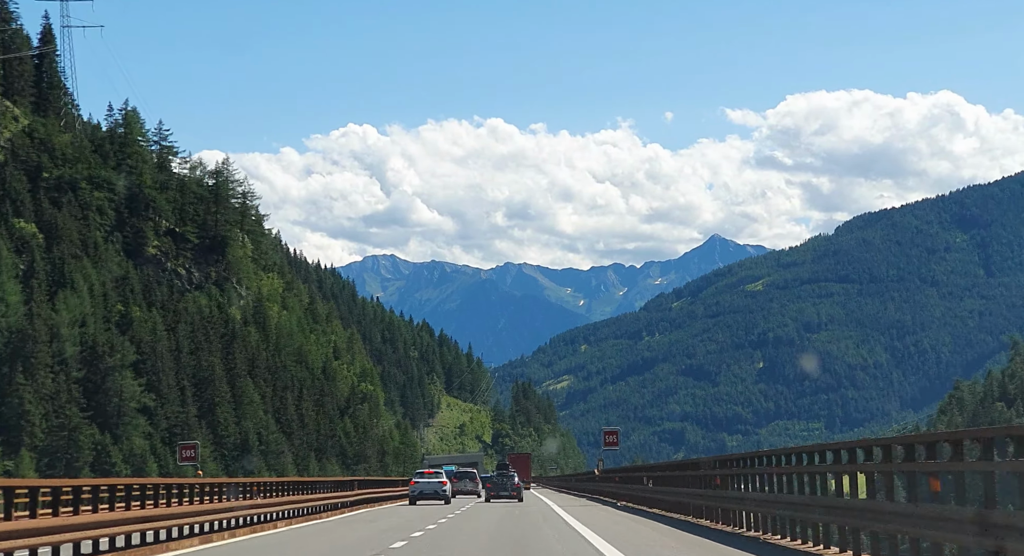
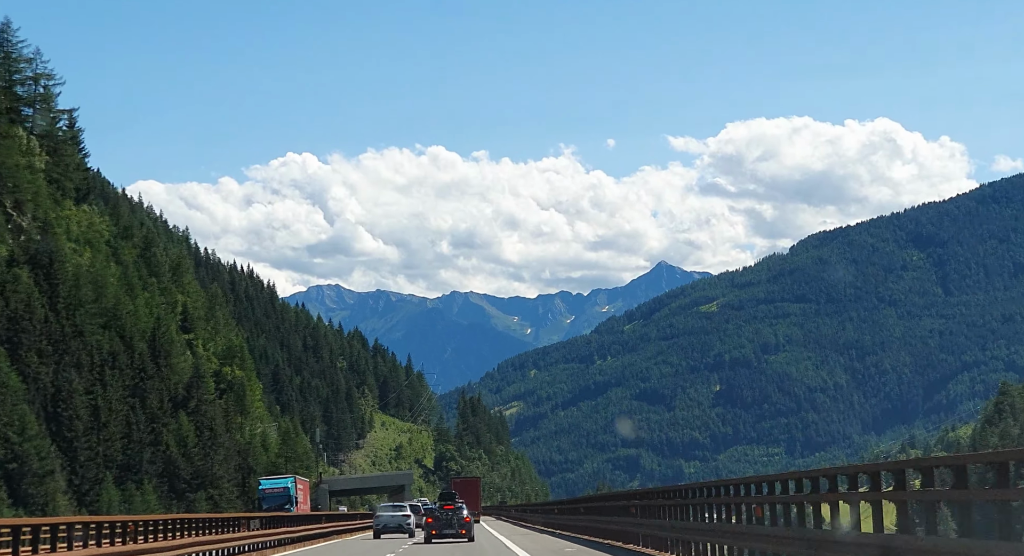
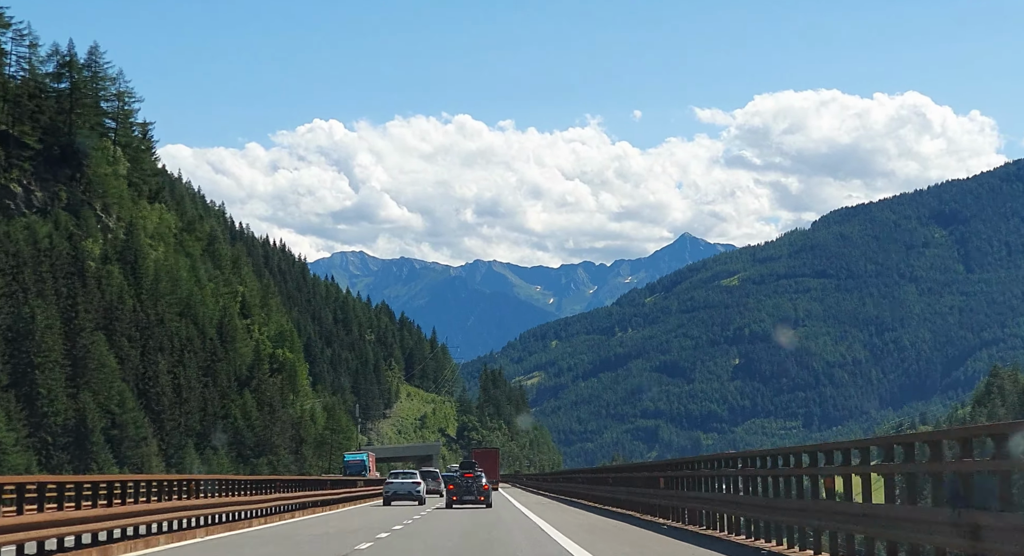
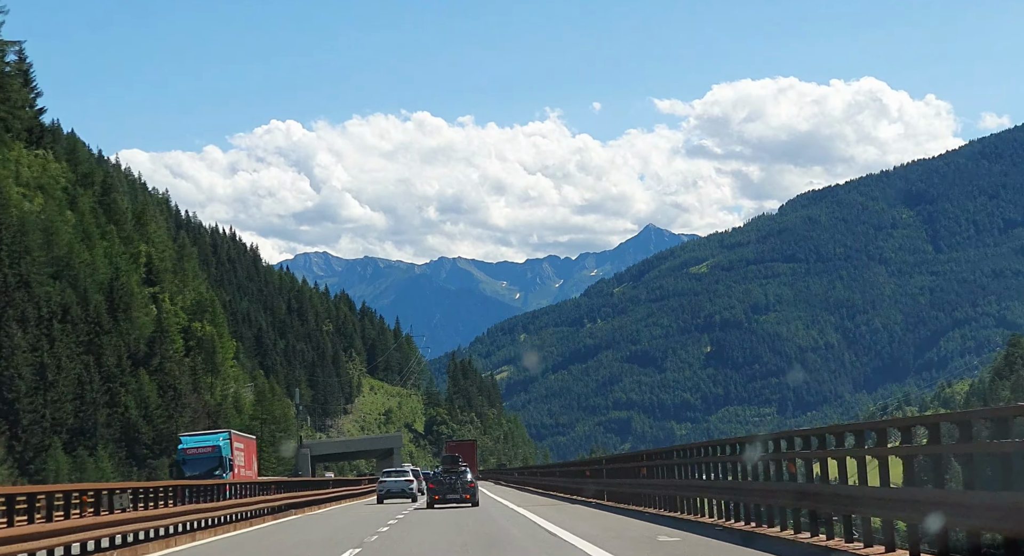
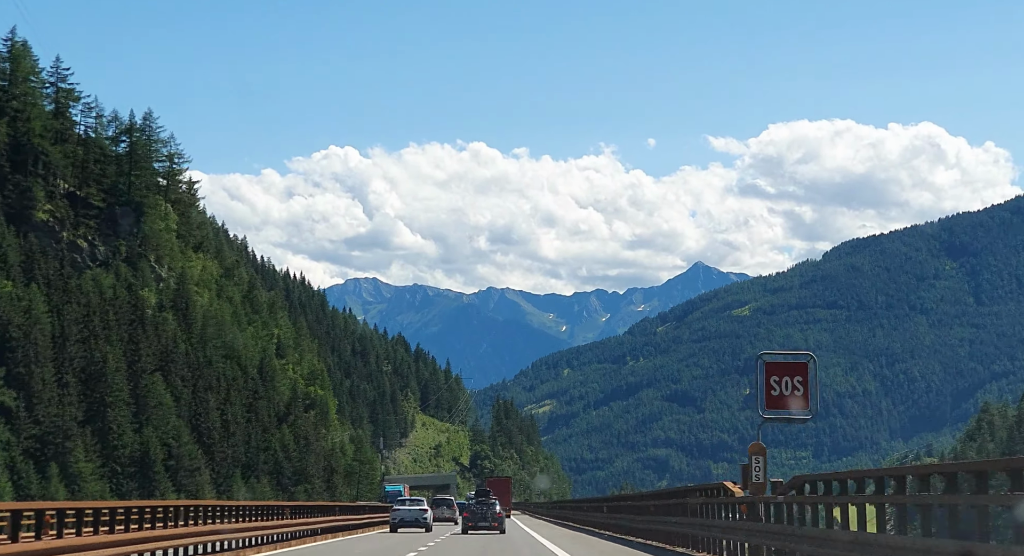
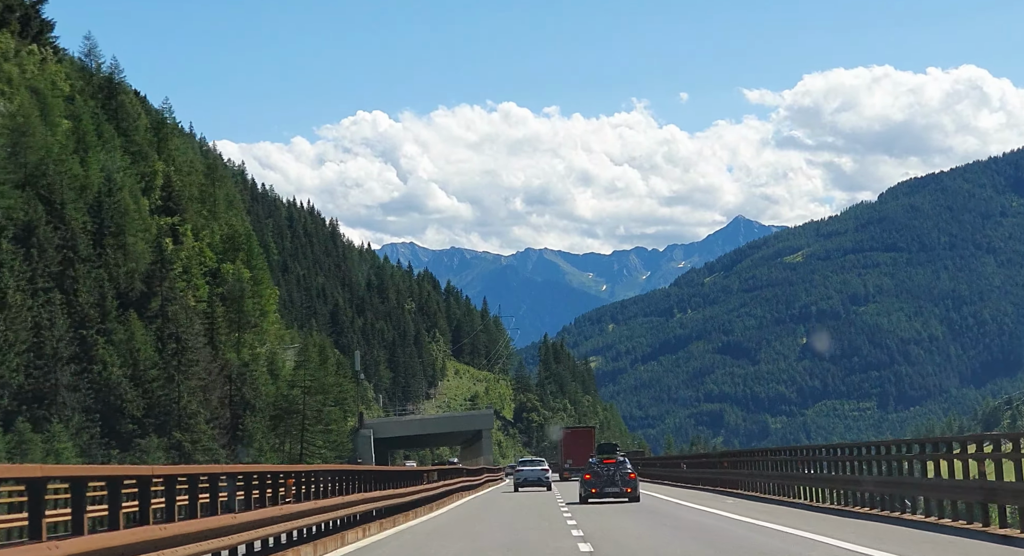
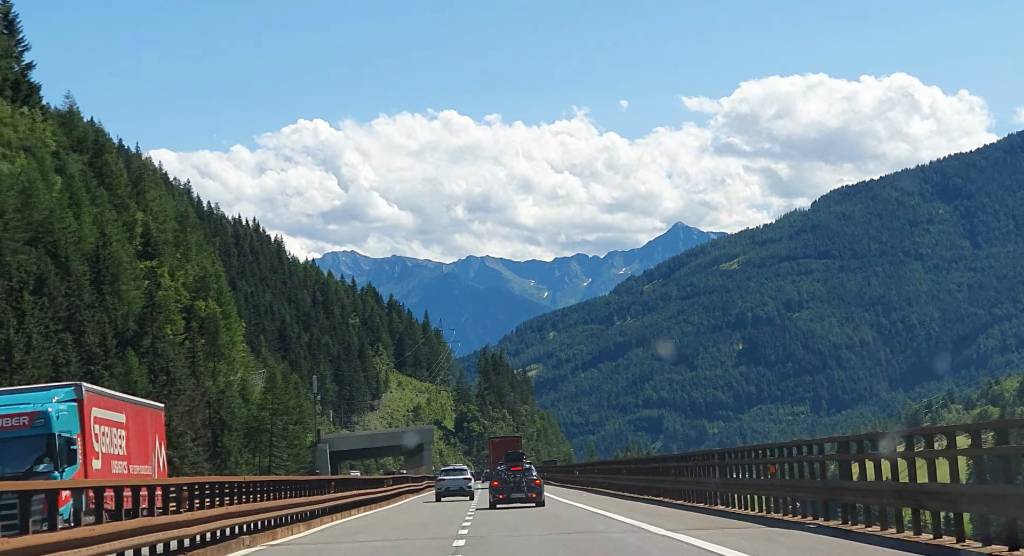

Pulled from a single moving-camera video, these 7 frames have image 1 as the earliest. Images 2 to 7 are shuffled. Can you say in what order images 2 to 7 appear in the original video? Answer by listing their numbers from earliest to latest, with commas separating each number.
5, 3, 2, 4, 7, 6
